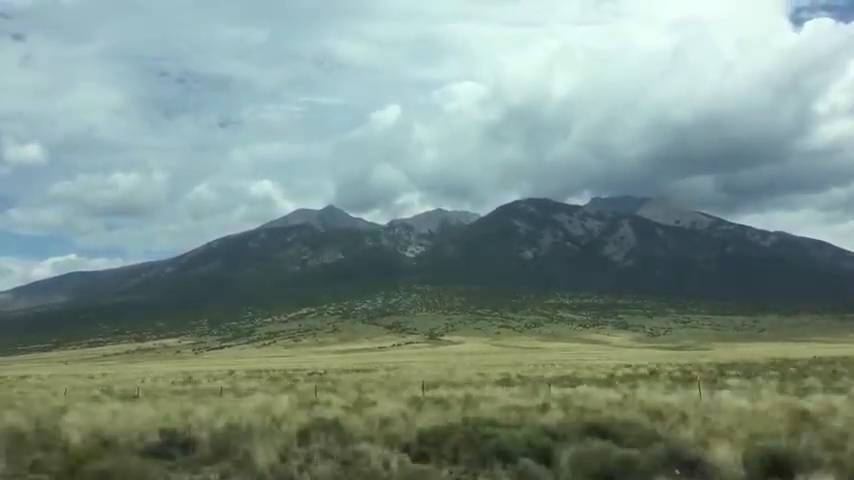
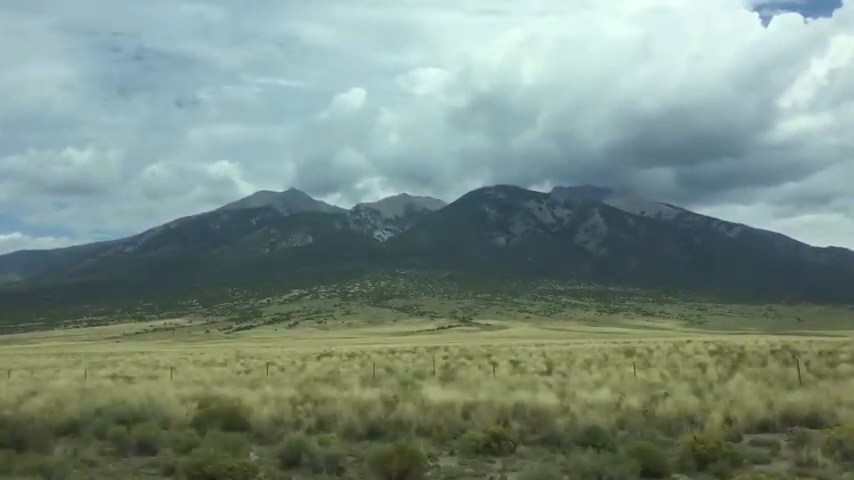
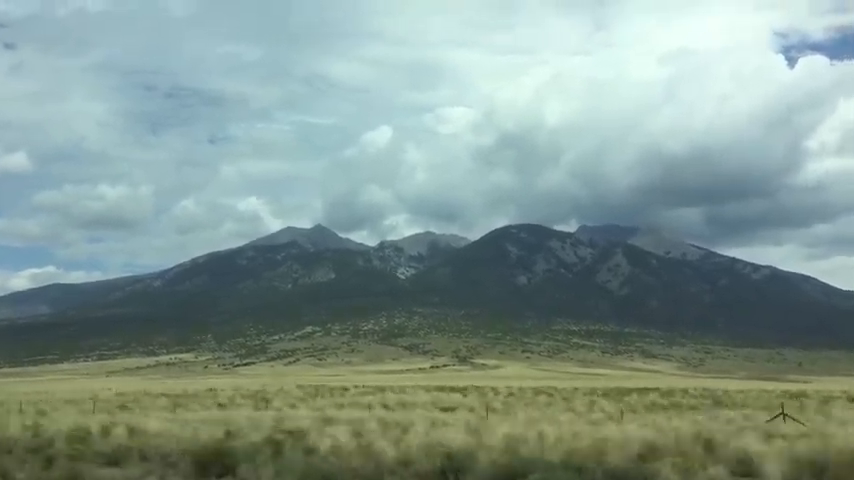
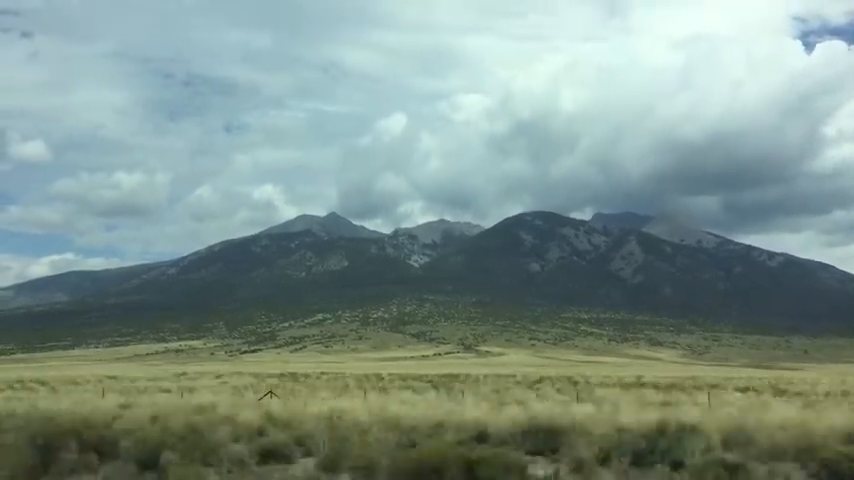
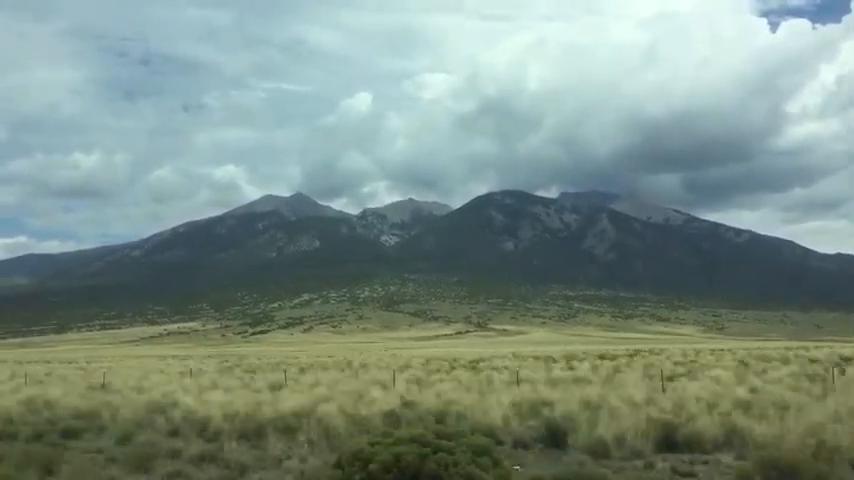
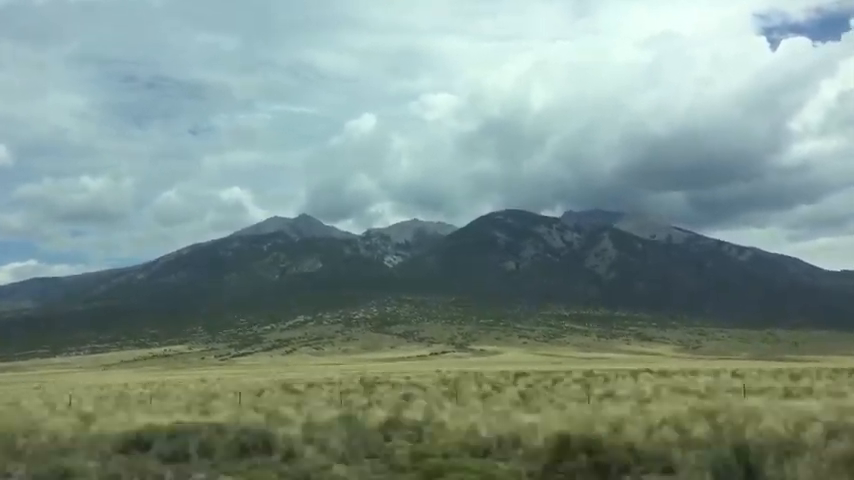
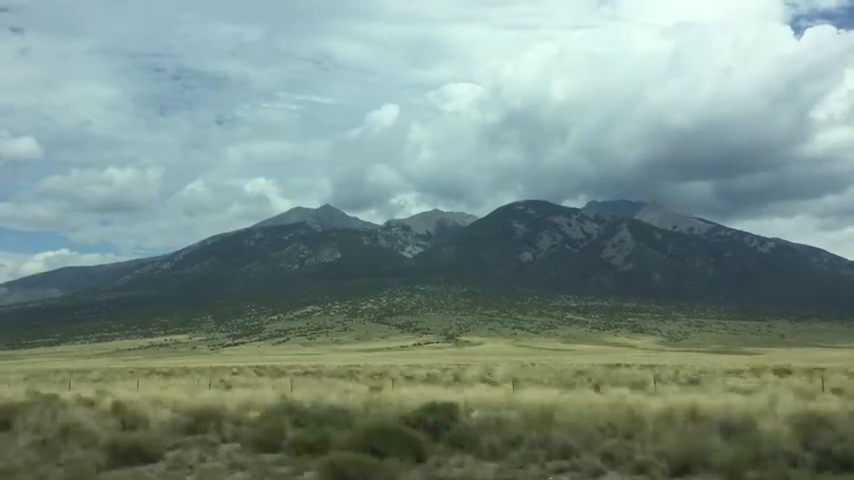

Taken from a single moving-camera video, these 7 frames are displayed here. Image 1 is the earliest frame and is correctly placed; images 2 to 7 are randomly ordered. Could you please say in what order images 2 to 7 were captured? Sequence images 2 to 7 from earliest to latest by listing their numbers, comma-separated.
7, 4, 3, 6, 2, 5
